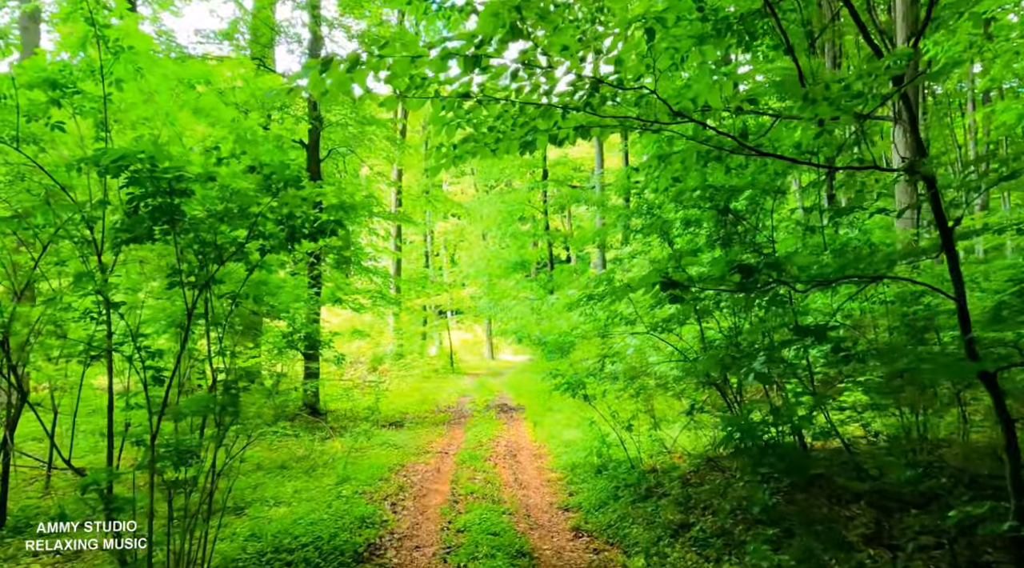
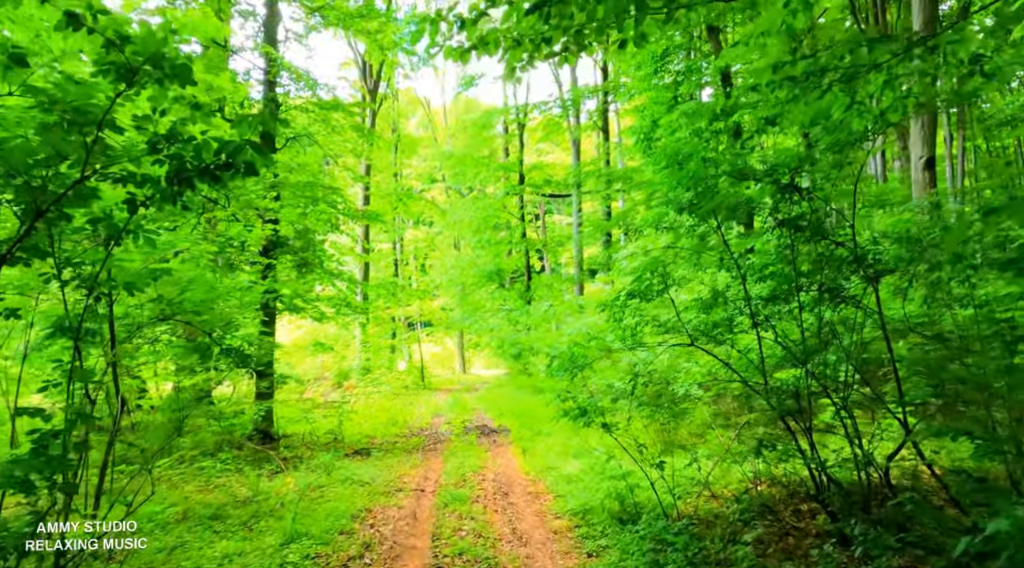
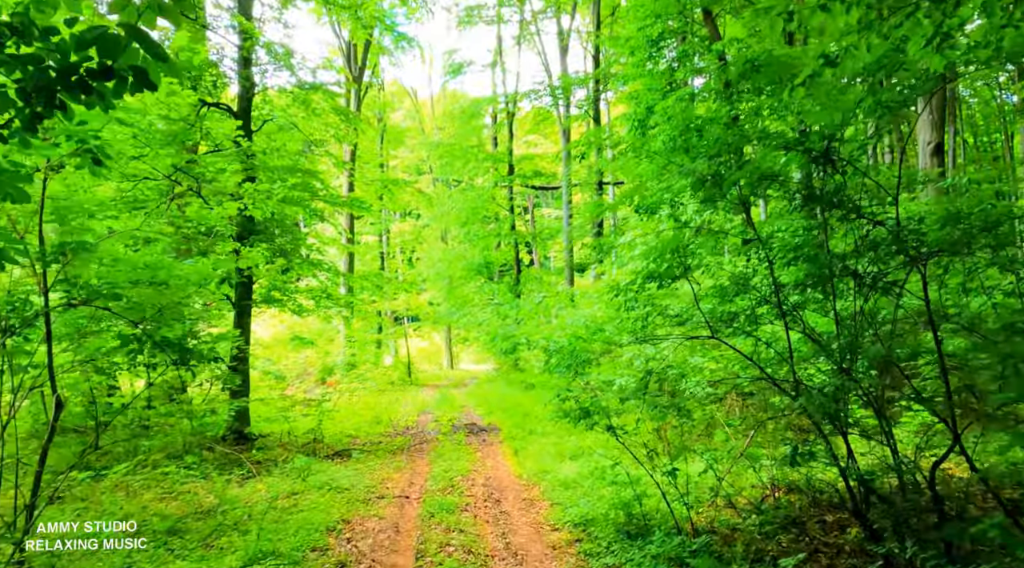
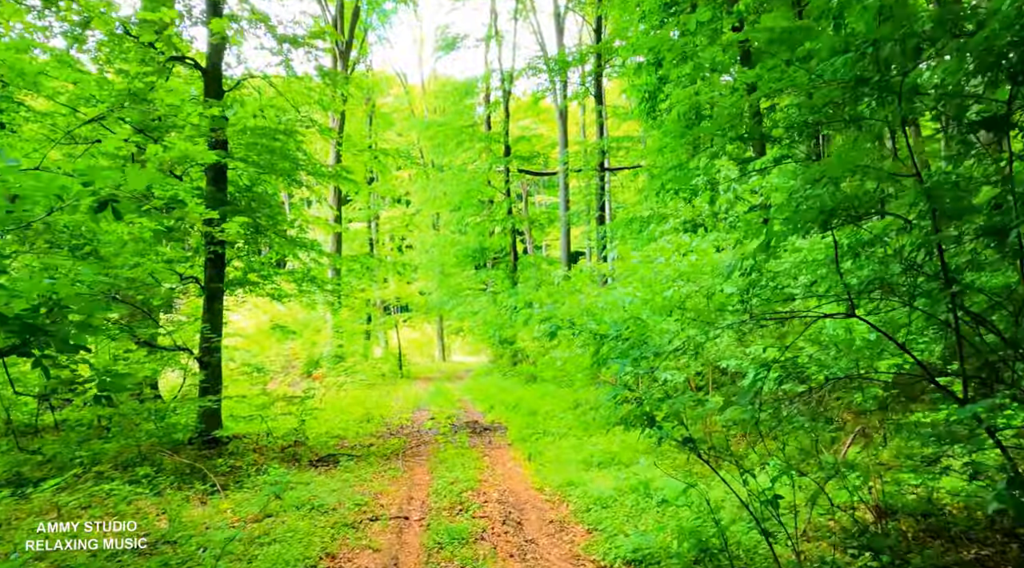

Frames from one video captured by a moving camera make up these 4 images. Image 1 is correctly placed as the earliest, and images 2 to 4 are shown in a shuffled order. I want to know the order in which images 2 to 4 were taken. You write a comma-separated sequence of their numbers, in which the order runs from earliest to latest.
2, 3, 4
